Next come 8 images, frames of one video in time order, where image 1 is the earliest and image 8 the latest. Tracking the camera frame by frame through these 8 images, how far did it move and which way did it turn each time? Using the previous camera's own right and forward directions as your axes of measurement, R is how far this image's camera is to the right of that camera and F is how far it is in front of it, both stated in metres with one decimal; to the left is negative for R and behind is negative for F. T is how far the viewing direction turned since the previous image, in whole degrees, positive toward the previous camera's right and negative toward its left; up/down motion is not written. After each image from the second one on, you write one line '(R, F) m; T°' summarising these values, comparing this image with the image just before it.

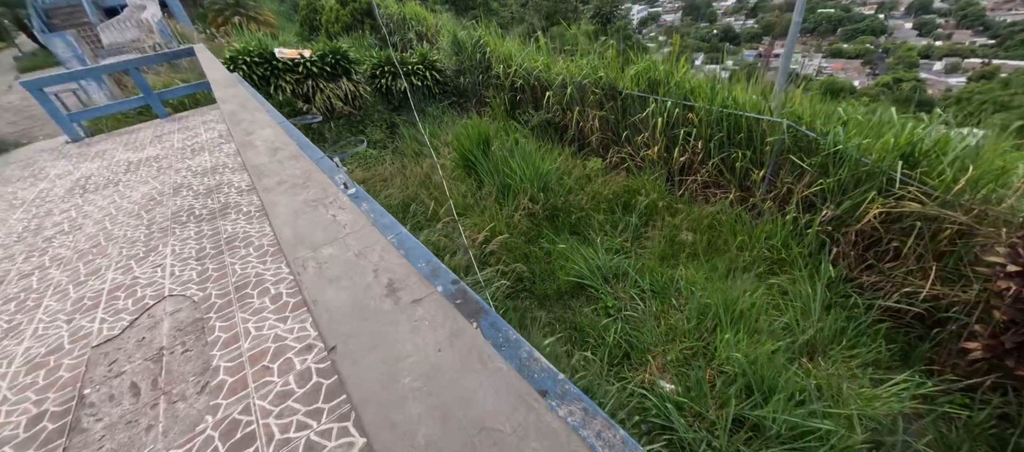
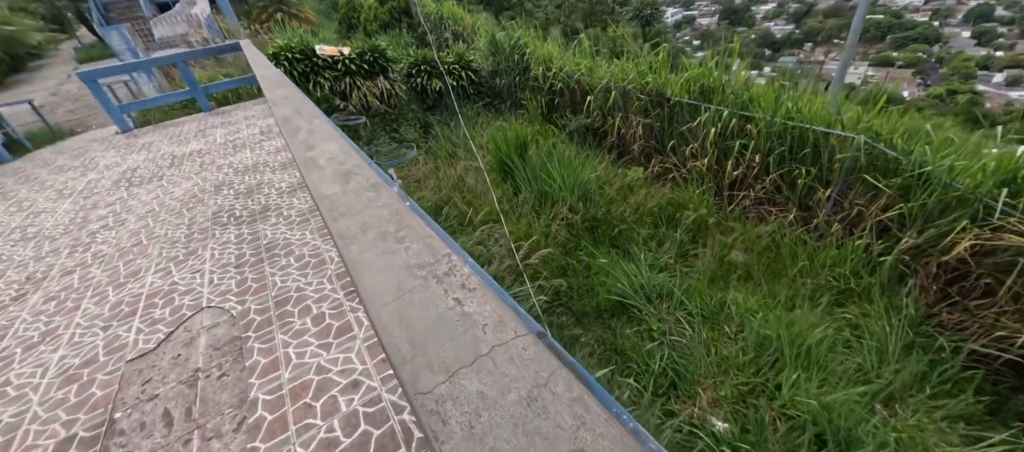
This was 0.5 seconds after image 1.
(-0.1, +0.1) m; -3°
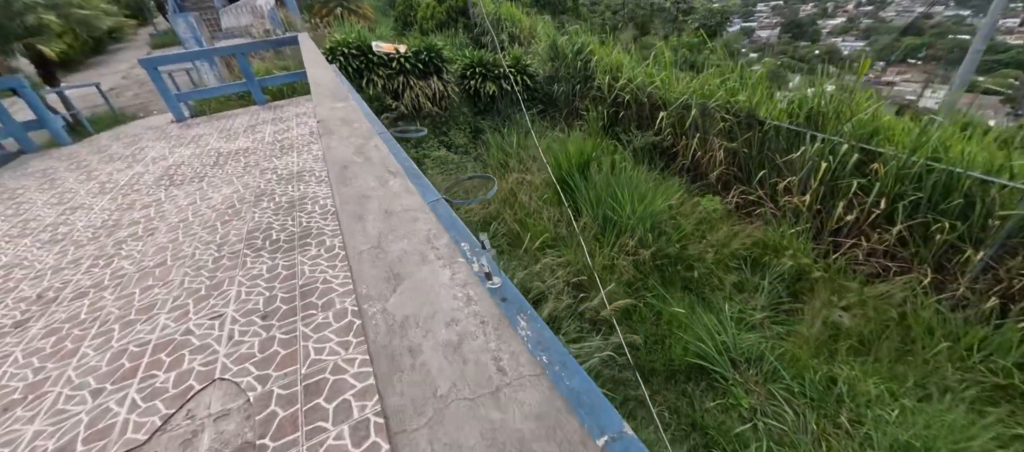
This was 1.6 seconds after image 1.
(-0.2, +0.3) m; -5°
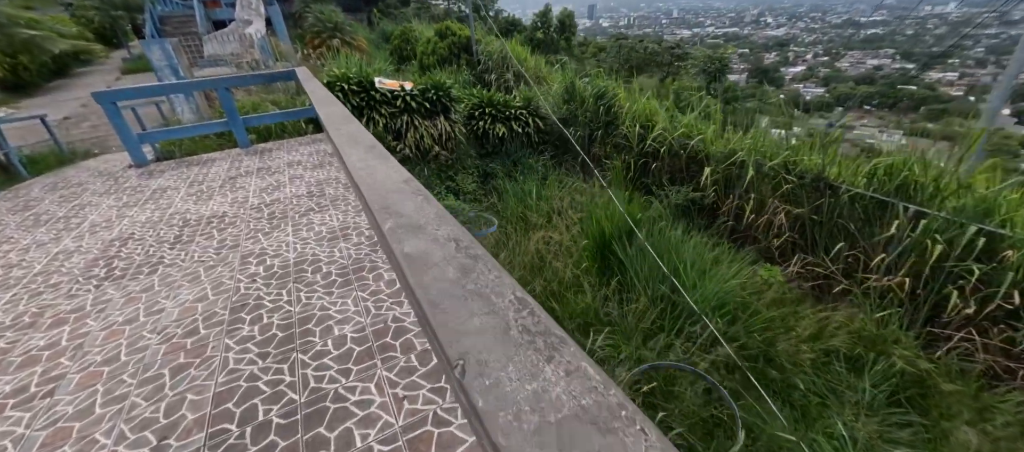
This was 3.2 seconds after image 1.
(-0.3, +0.5) m; +3°
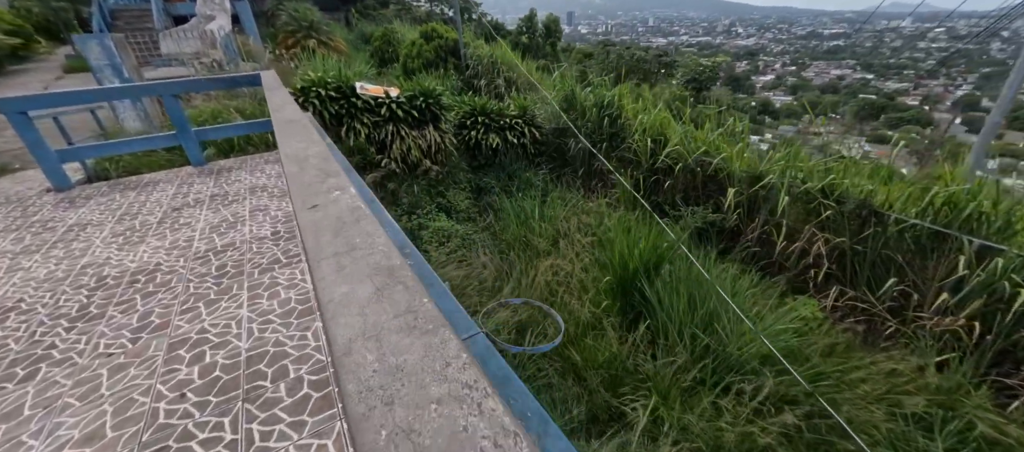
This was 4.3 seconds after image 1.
(-0.2, +0.4) m; +3°
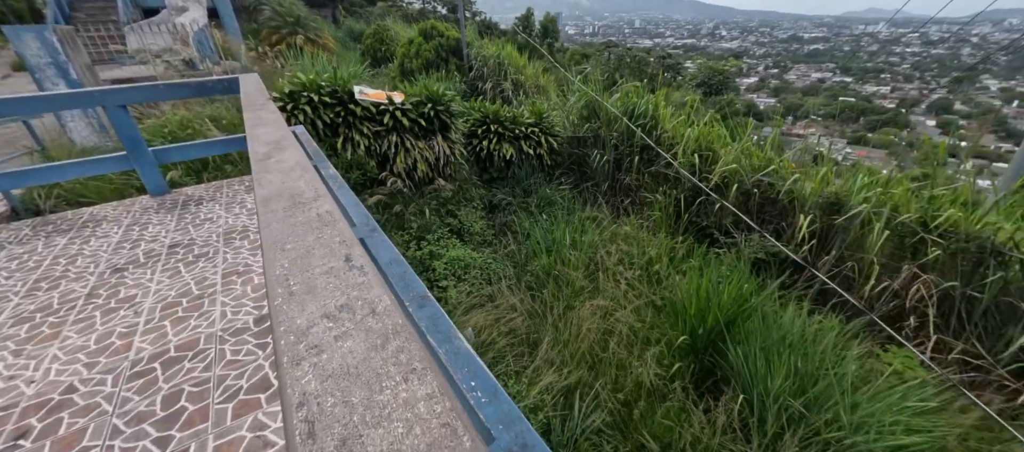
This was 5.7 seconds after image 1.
(-0.3, +0.4) m; +2°
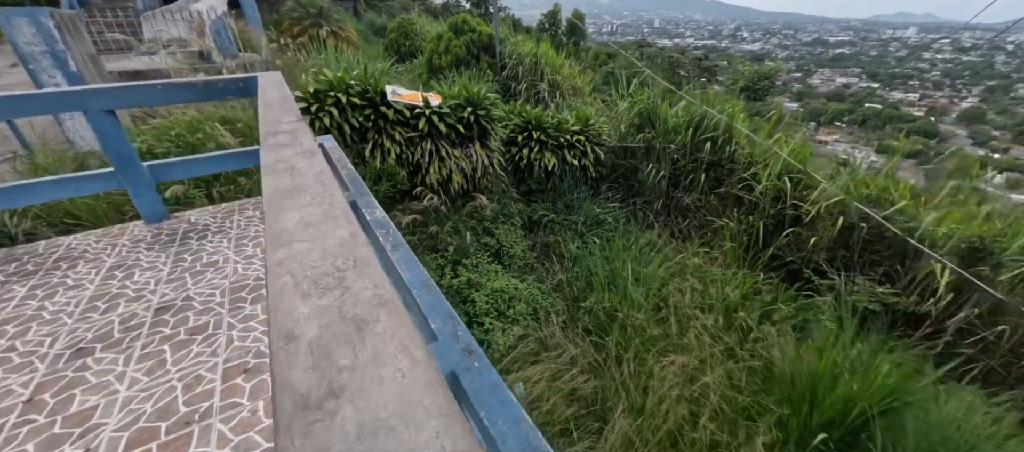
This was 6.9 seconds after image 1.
(-0.3, +0.4) m; -2°
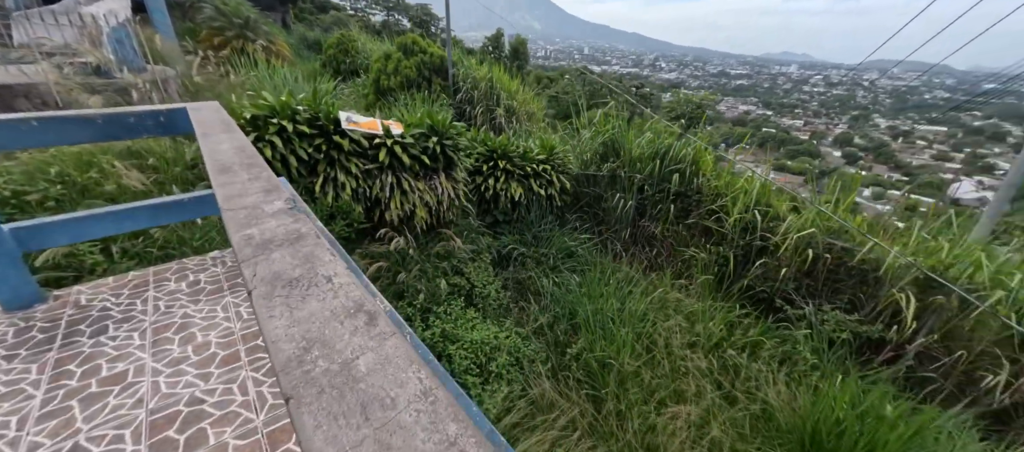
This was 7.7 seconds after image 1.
(-0.2, +0.2) m; +9°
